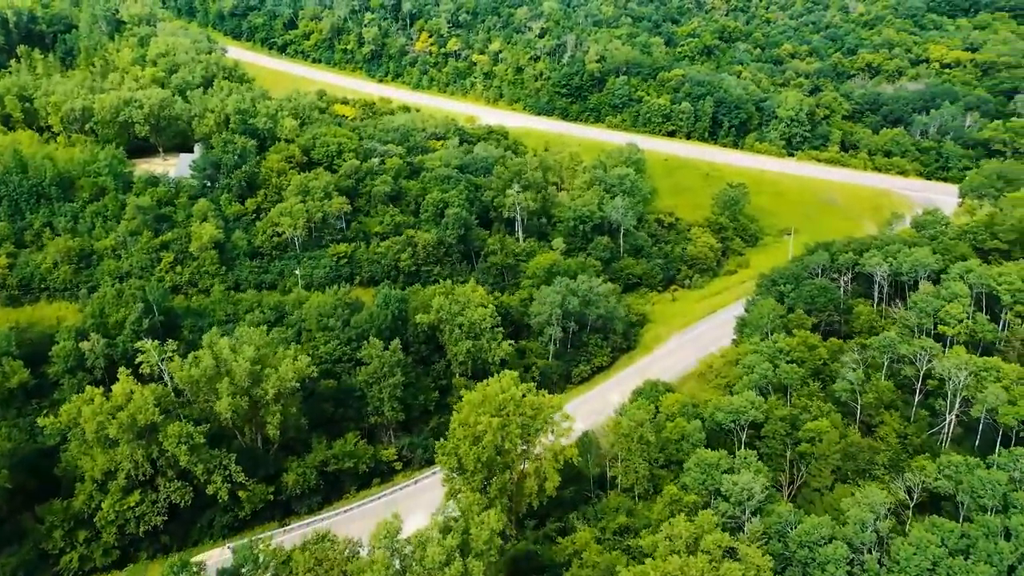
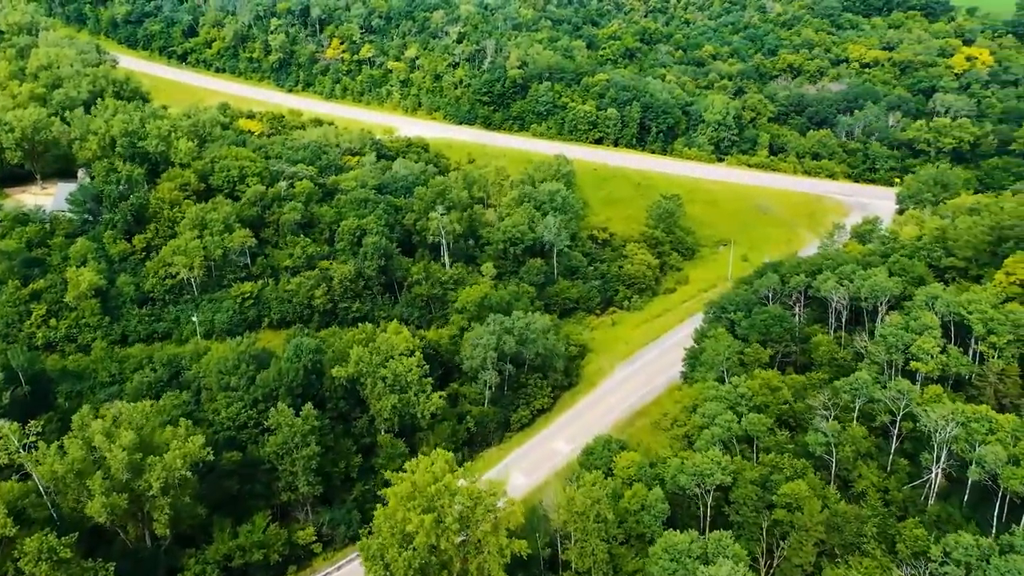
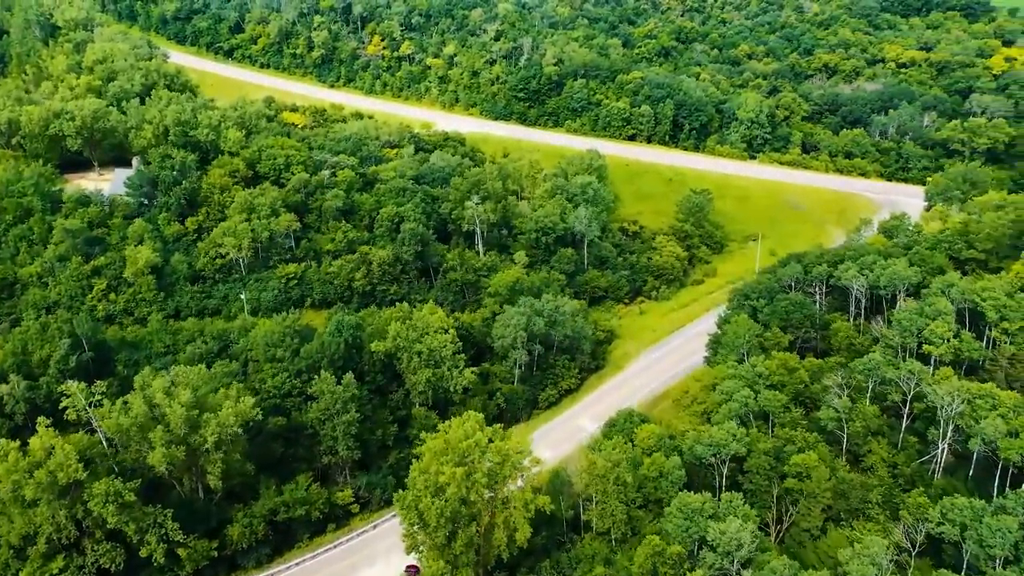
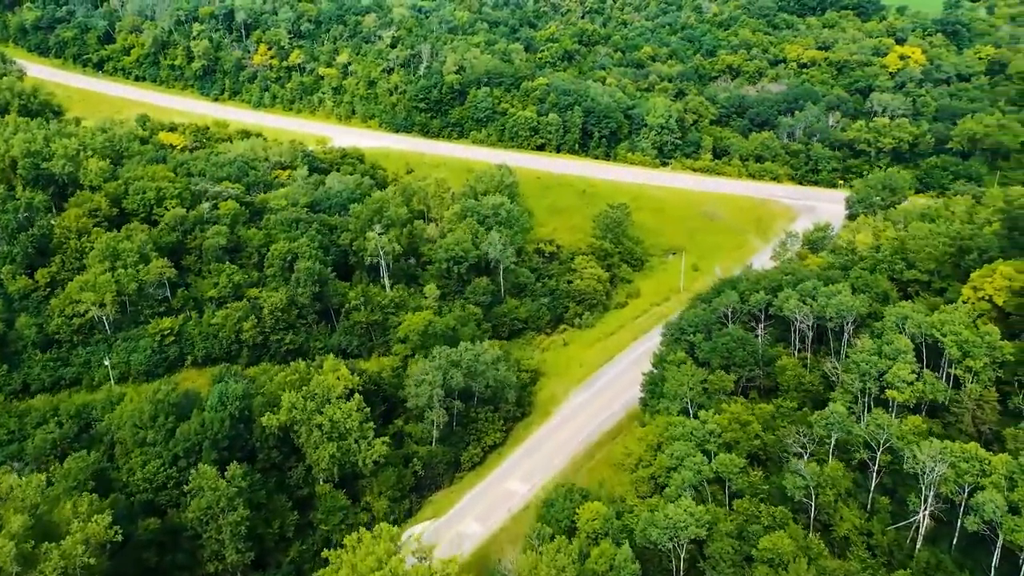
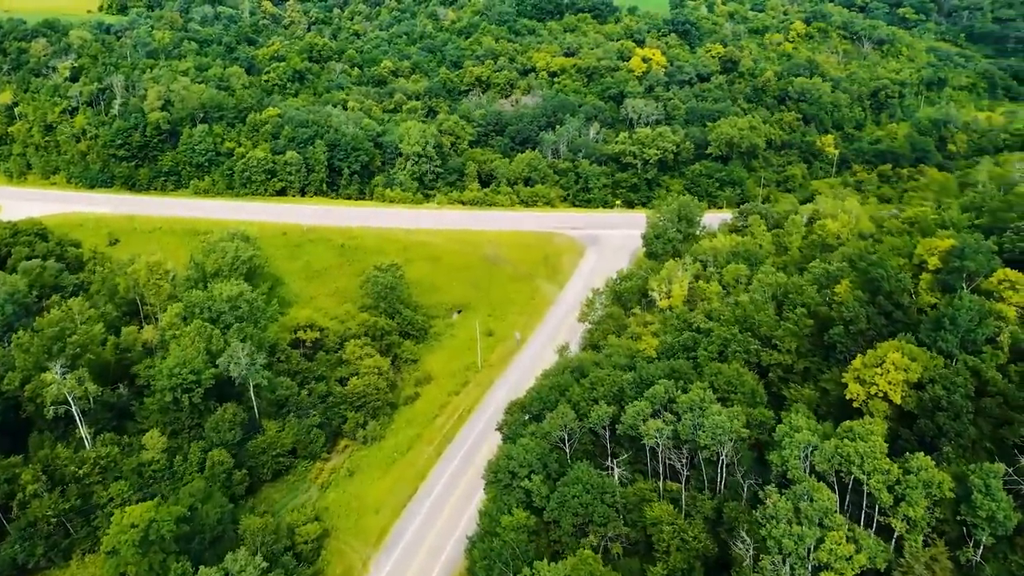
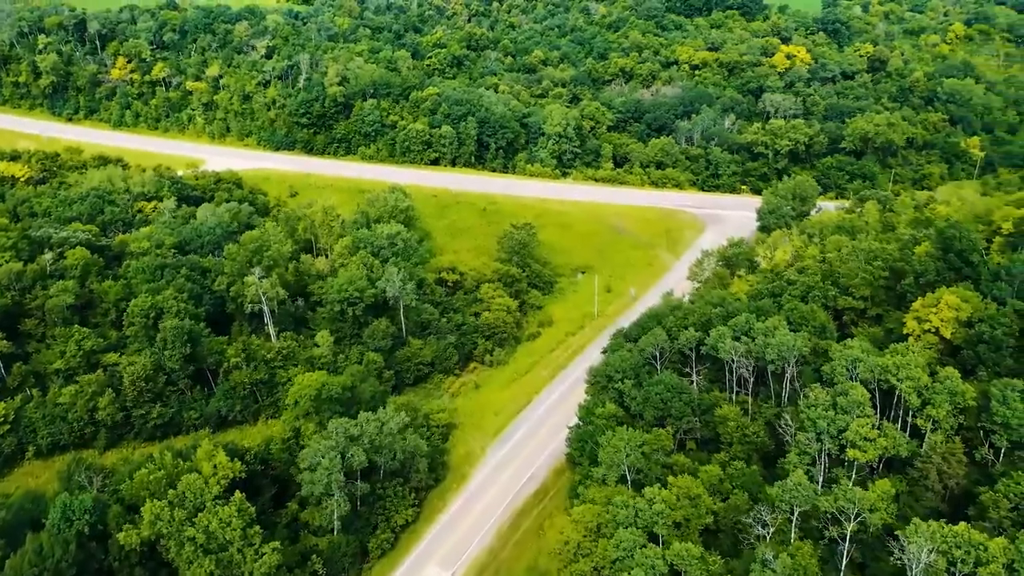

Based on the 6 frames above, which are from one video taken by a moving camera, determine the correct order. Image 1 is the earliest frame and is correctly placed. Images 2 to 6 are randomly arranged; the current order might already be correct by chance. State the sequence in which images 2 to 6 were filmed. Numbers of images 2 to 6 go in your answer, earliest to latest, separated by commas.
3, 2, 4, 6, 5
